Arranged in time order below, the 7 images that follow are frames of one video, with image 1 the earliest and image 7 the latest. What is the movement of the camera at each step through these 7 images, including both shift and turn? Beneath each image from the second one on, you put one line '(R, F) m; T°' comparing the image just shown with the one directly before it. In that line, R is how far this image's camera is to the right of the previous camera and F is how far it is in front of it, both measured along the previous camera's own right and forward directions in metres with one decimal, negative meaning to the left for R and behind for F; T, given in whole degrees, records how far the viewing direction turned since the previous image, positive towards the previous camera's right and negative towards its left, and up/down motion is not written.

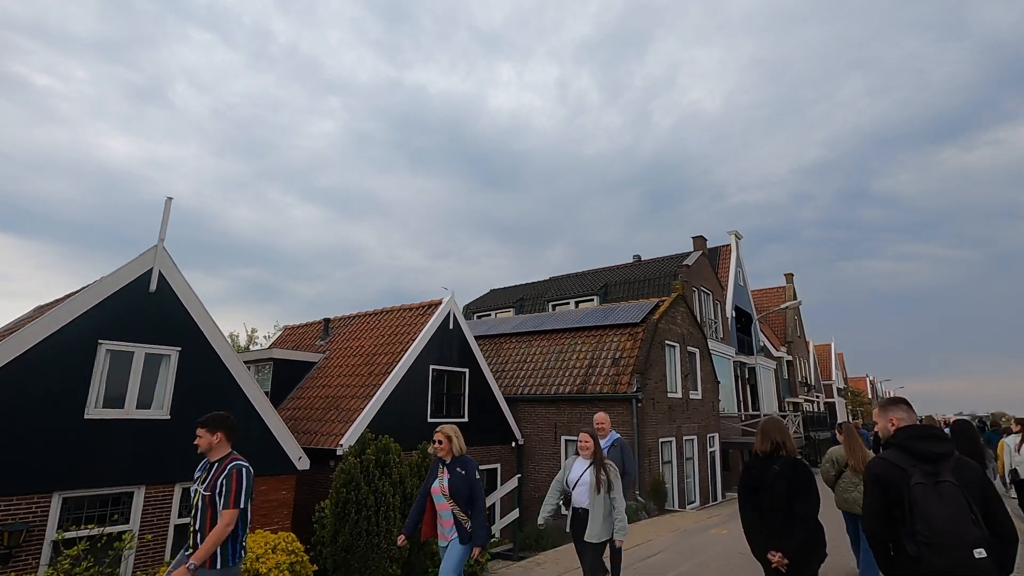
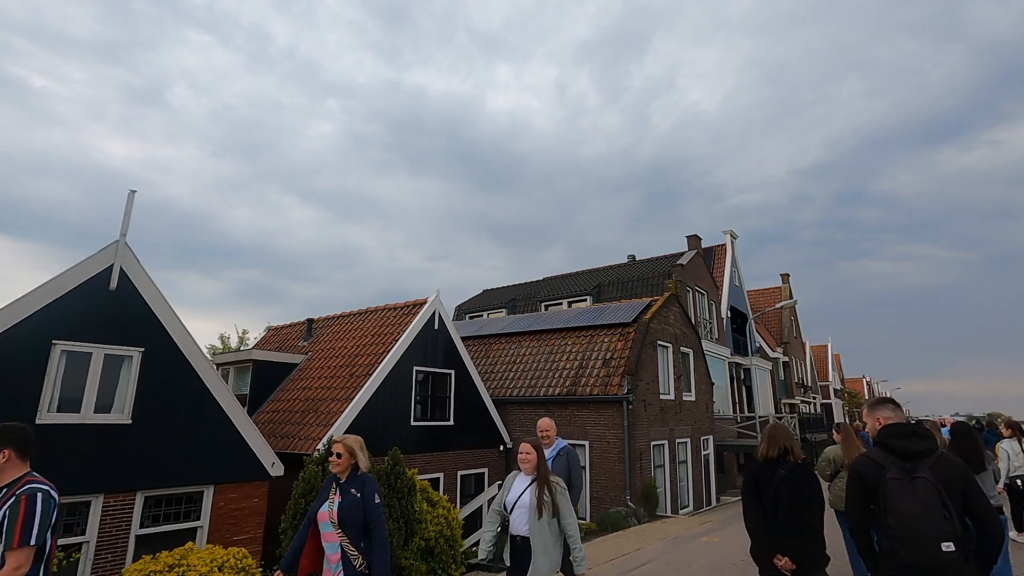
(+0.2, +0.4) m; 0°
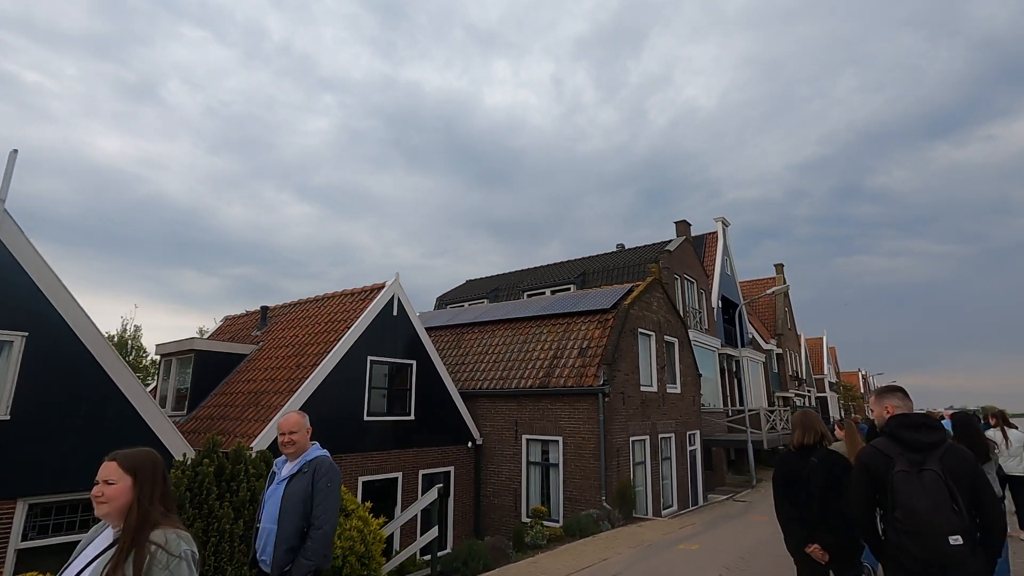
(+0.6, +1.0) m; 0°
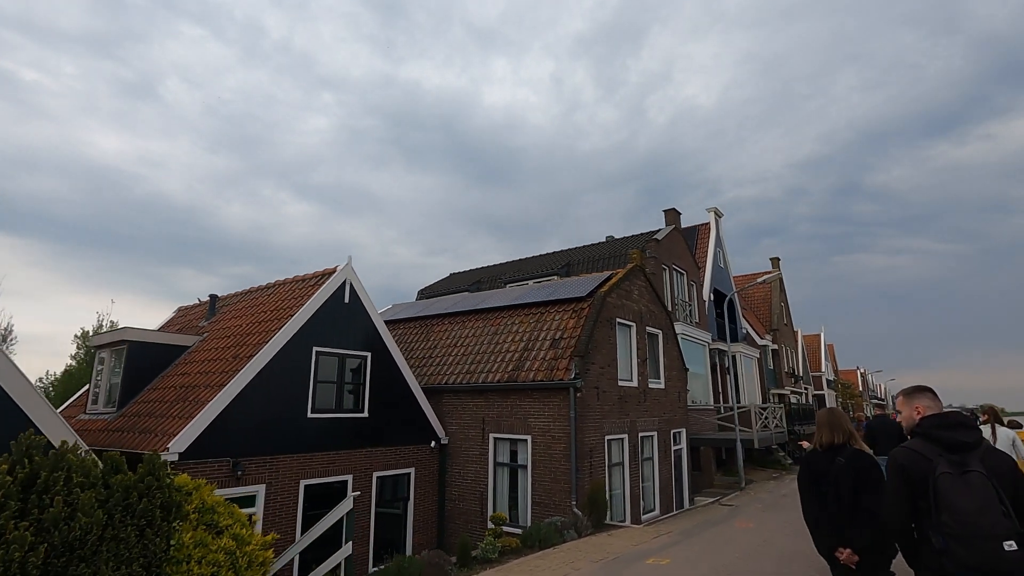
(+0.7, +1.0) m; 0°
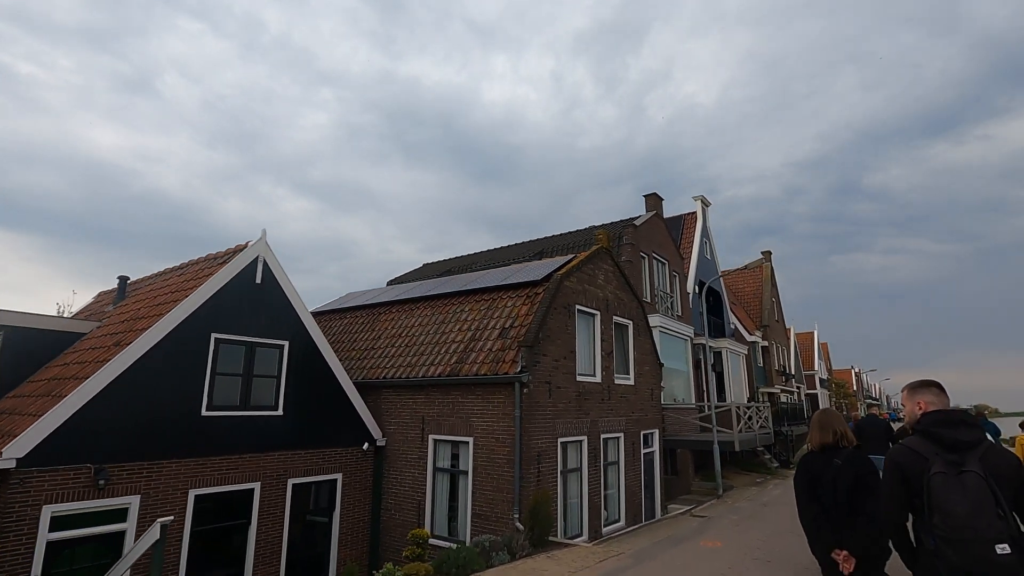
(+0.9, +1.4) m; 0°
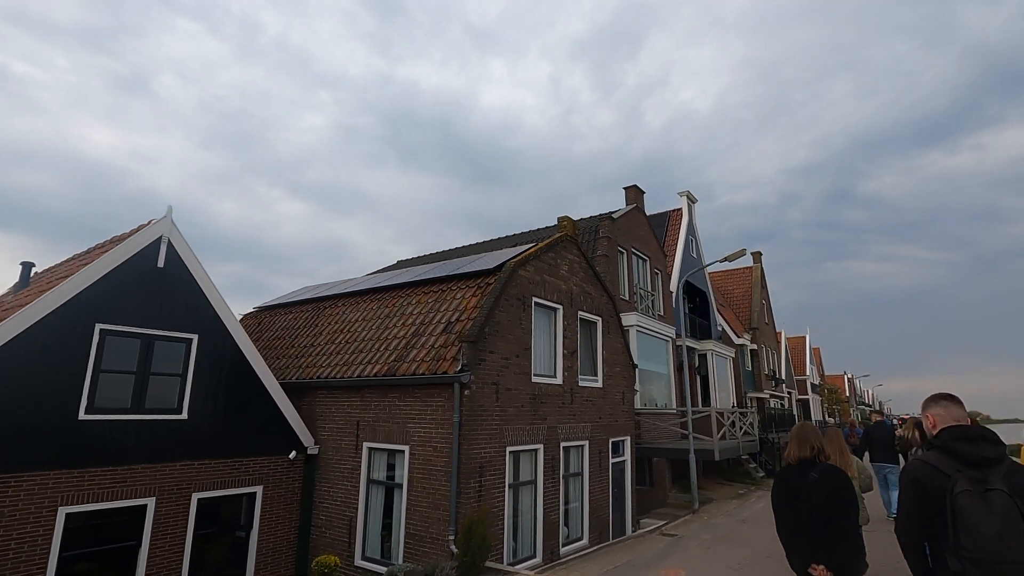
(+0.8, +1.1) m; 0°
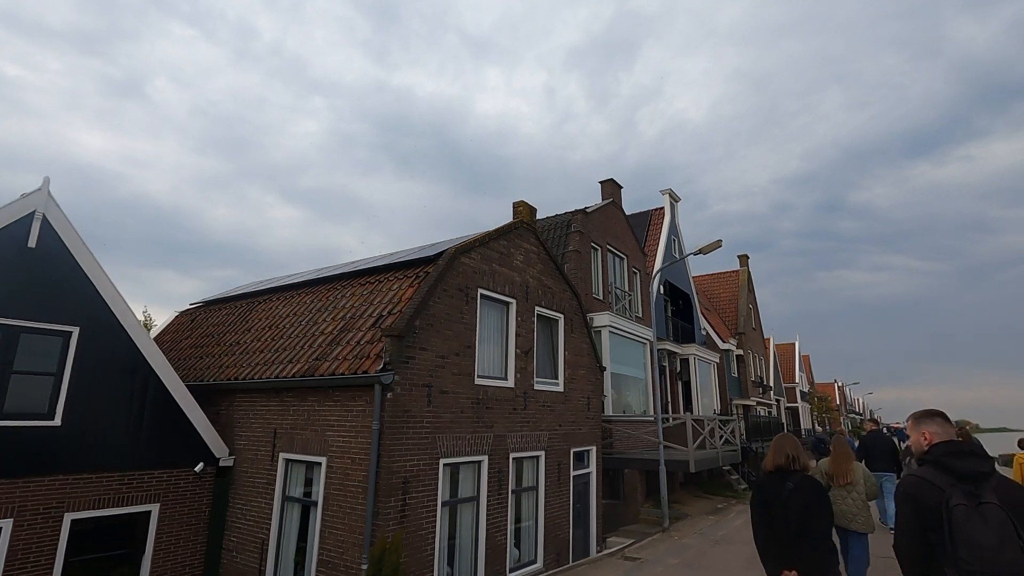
(+0.7, +1.1) m; +1°
